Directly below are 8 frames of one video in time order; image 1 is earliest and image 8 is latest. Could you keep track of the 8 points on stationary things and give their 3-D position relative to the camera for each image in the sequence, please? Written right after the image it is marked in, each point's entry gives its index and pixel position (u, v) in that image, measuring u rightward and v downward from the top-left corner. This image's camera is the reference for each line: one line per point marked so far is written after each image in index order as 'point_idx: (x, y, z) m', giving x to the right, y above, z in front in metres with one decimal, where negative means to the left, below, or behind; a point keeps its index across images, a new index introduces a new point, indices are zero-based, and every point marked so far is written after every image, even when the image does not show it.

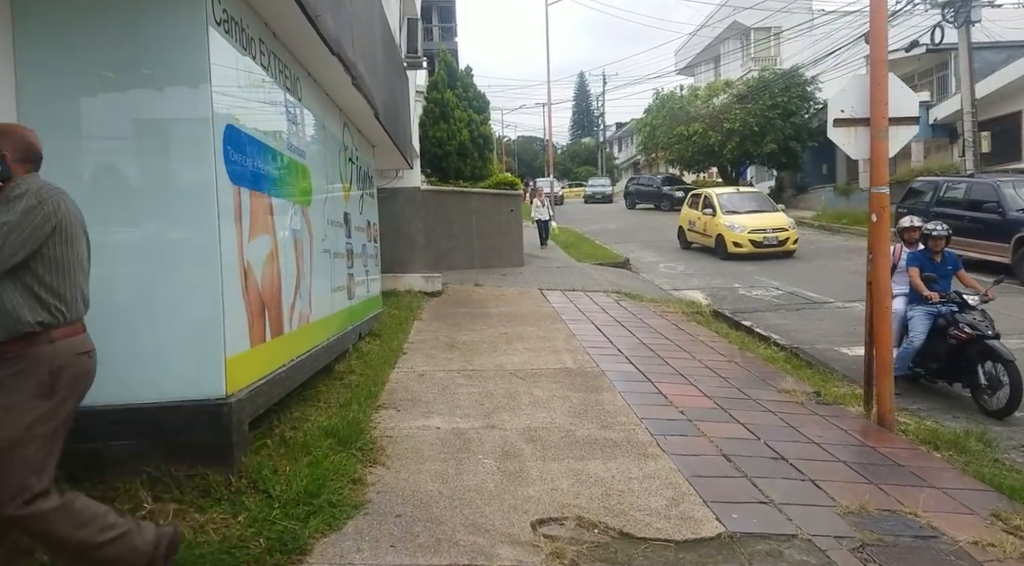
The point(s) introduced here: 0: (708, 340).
0: (+2.2, -0.6, +9.9) m
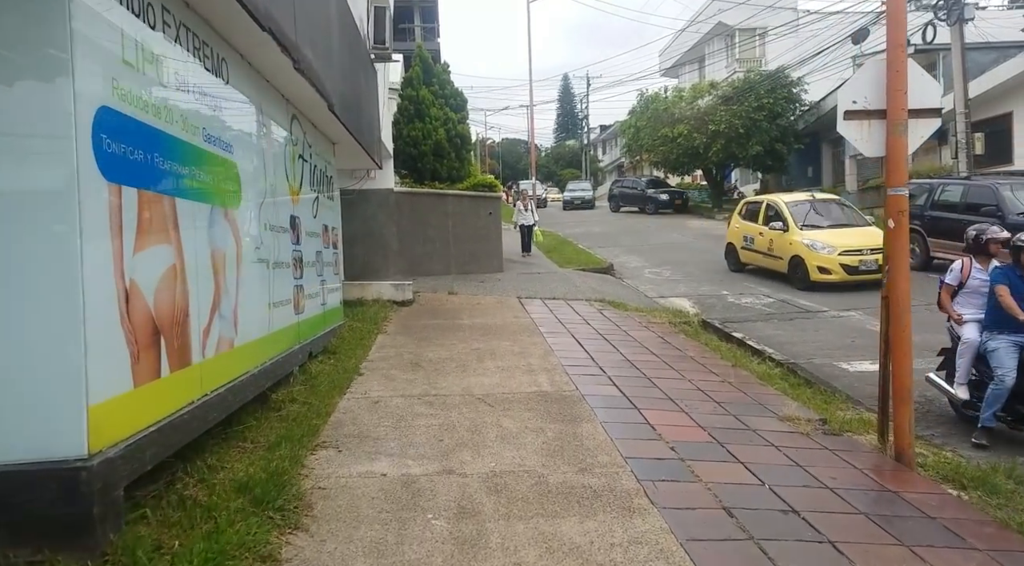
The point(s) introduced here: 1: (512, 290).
0: (+2.0, -0.8, +9.1) m
1: (-0.1, -0.1, +13.7) m
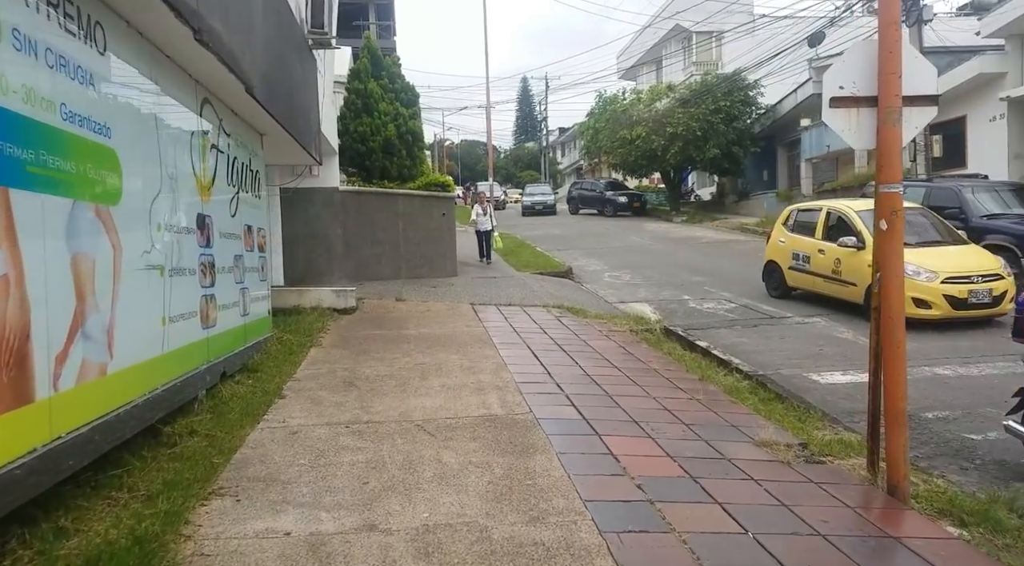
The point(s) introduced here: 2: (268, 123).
0: (+1.5, -0.8, +8.4) m
1: (-0.8, -0.2, +12.9) m
2: (-2.3, +1.5, +8.2) m
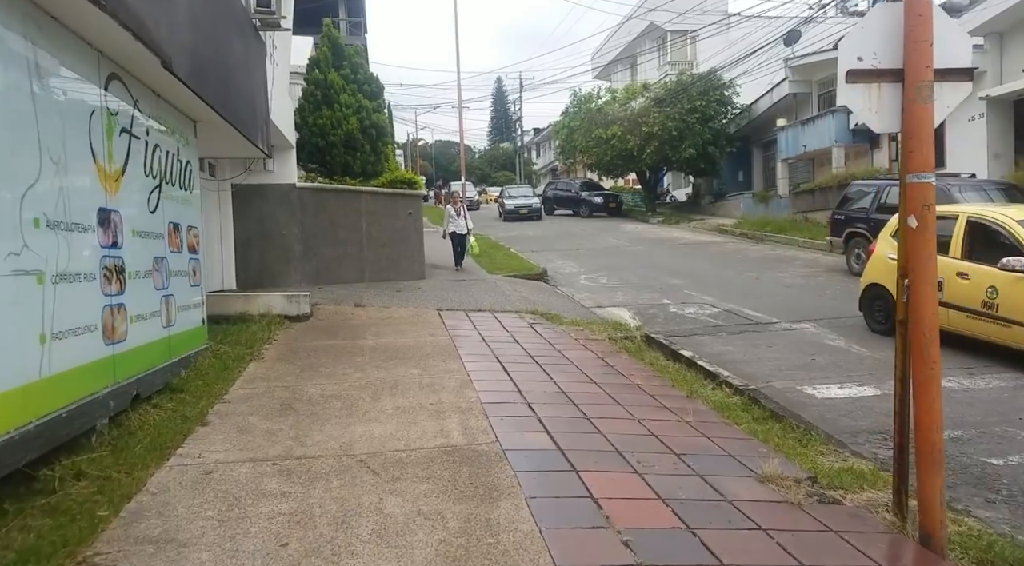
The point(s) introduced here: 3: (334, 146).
0: (+1.2, -0.9, +7.5) m
1: (-1.2, -0.2, +12.0) m
2: (-2.6, +1.5, +7.3) m
3: (-3.1, +2.4, +15.3) m
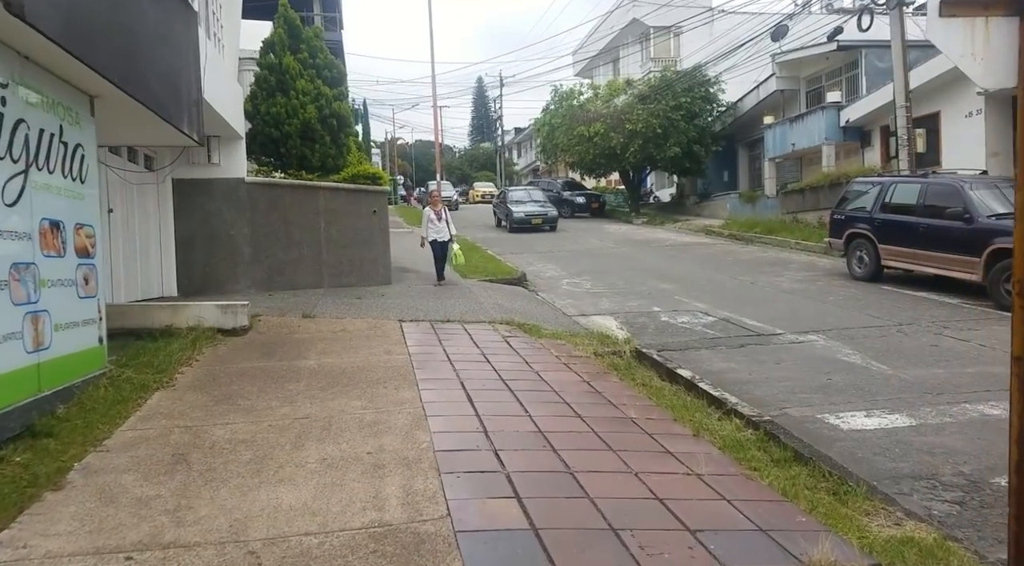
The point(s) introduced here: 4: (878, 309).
0: (+0.9, -0.9, +6.2) m
1: (-1.6, -0.3, +10.6) m
2: (-2.8, +1.4, +5.9) m
3: (-3.6, +2.3, +13.9) m
4: (+5.0, -0.4, +11.9) m
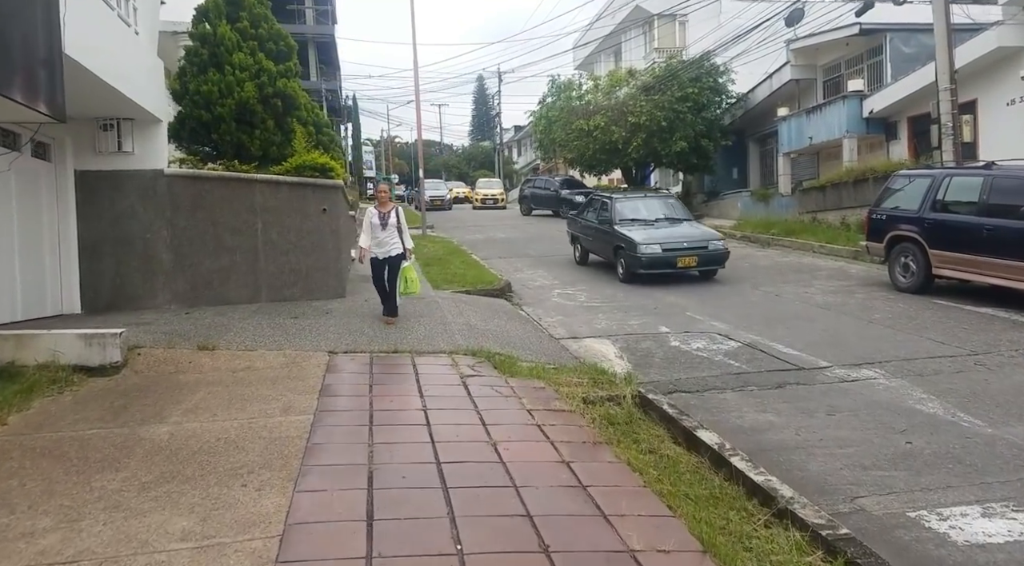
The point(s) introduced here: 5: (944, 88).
0: (+0.6, -1.1, +3.9) m
1: (-1.9, -0.5, +8.3) m
2: (-3.2, +1.2, +3.6) m
3: (-3.8, +2.2, +11.6) m
4: (+4.7, -0.5, +9.5) m
5: (+7.5, +3.4, +15.1) m
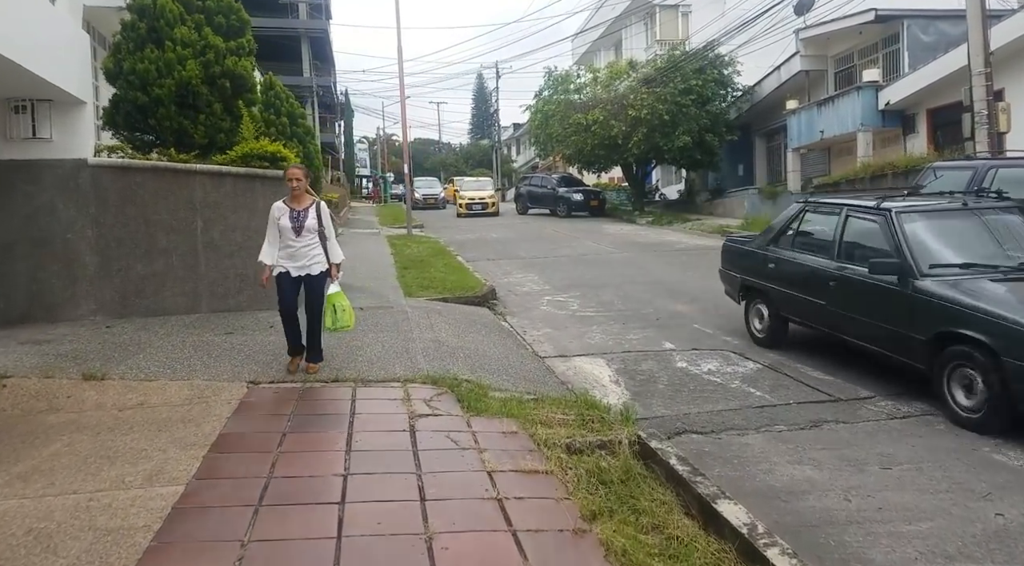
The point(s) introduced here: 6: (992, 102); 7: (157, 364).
0: (+0.4, -1.2, +2.4) m
1: (-2.1, -0.6, +6.8) m
2: (-3.4, +1.1, +2.1) m
3: (-4.1, +2.1, +10.1) m
4: (+4.5, -0.6, +8.0) m
5: (+7.3, +3.3, +13.6) m
6: (+7.5, +2.8, +13.6) m
7: (-2.6, -0.6, +6.5) m
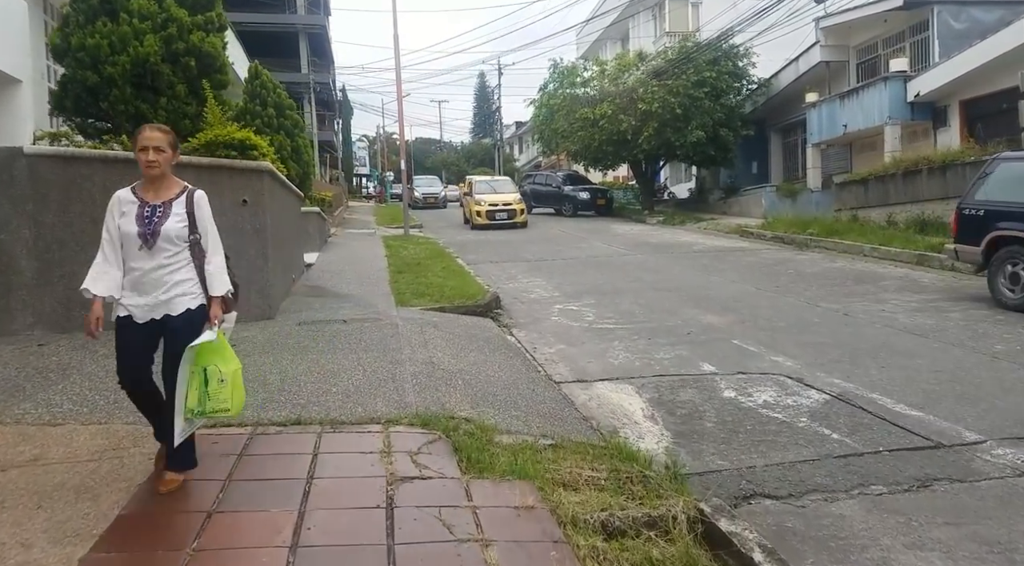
0: (+0.4, -1.3, +1.0) m
1: (-2.0, -0.7, +5.4) m
2: (-3.3, +1.1, +0.7) m
3: (-4.0, +2.0, +8.7) m
4: (+4.5, -0.7, +6.7) m
5: (+7.4, +3.3, +12.2) m
6: (+7.6, +2.8, +12.2) m
7: (-2.5, -0.7, +5.1) m
